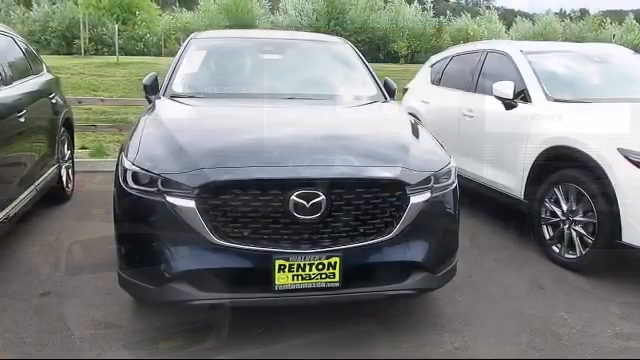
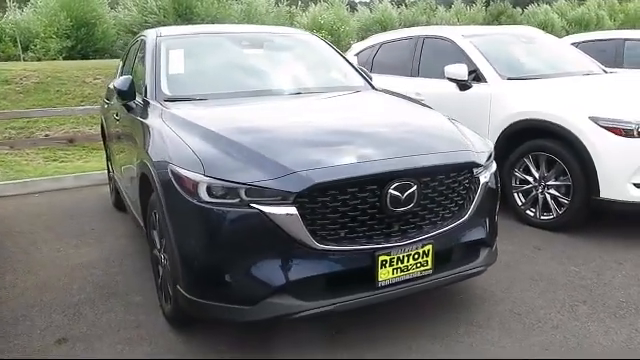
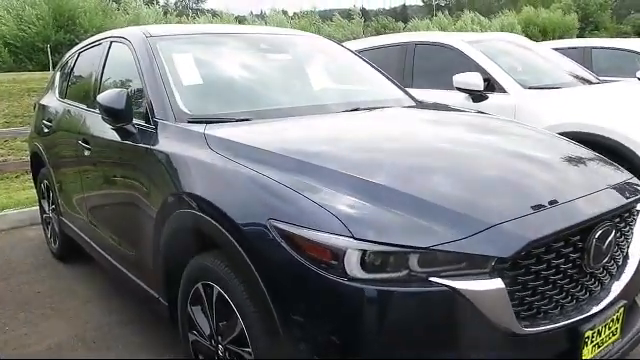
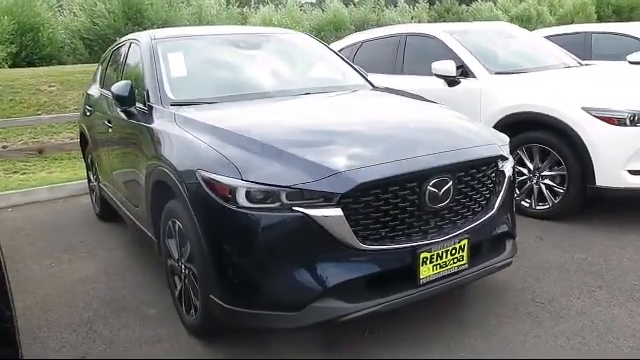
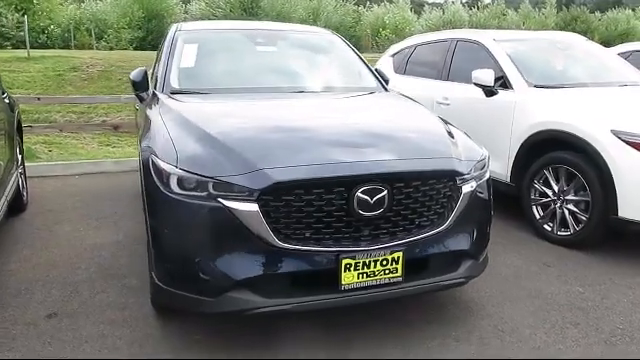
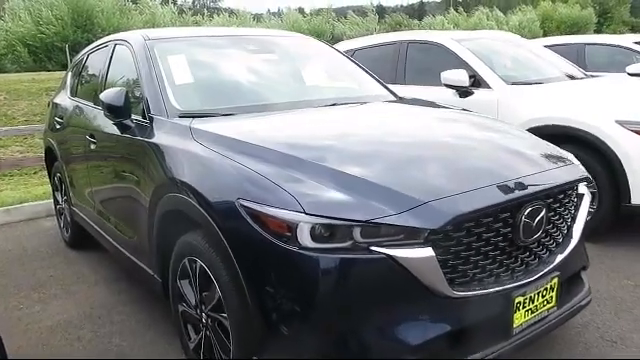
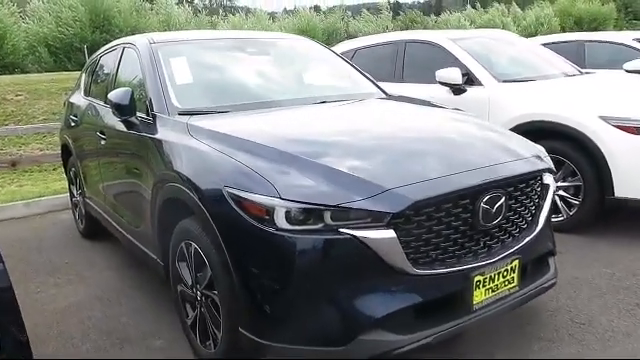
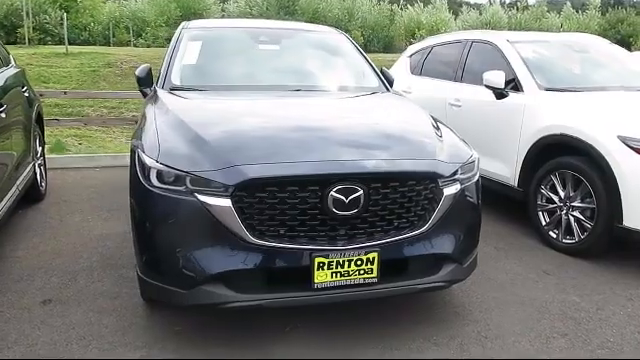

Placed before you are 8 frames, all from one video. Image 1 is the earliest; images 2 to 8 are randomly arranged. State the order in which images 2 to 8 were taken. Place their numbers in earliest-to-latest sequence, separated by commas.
8, 5, 2, 4, 7, 6, 3
